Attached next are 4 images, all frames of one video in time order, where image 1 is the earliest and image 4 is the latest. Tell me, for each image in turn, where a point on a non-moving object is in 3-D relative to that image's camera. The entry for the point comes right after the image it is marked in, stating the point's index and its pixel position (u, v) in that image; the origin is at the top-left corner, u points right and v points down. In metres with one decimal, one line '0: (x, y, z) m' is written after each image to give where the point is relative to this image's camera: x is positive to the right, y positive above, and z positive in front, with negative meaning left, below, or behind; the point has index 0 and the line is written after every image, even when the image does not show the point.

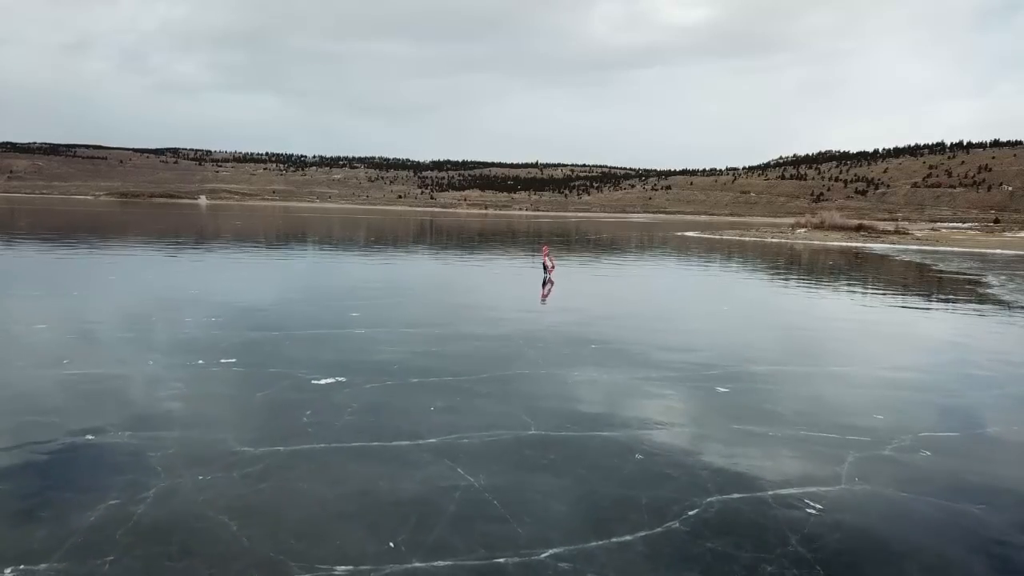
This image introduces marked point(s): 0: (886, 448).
0: (+4.0, -1.7, +7.4) m
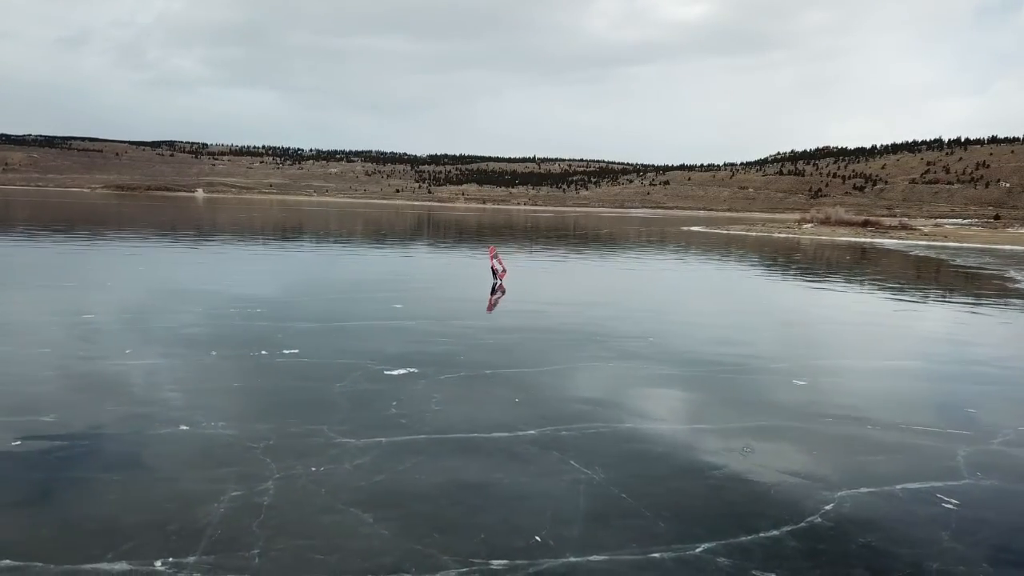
0: (+5.0, -1.6, +7.3) m
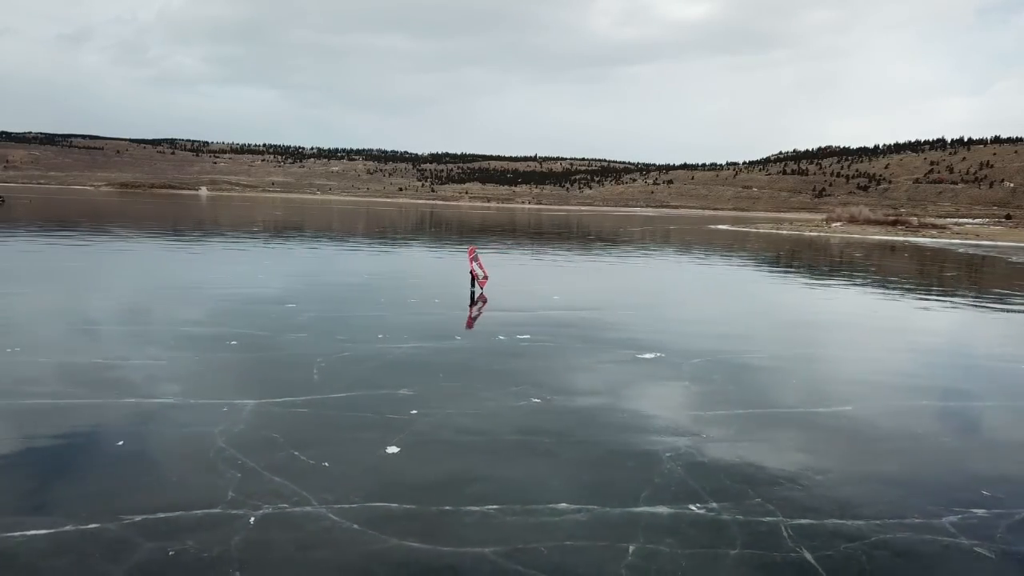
0: (+5.9, -1.5, +6.4) m
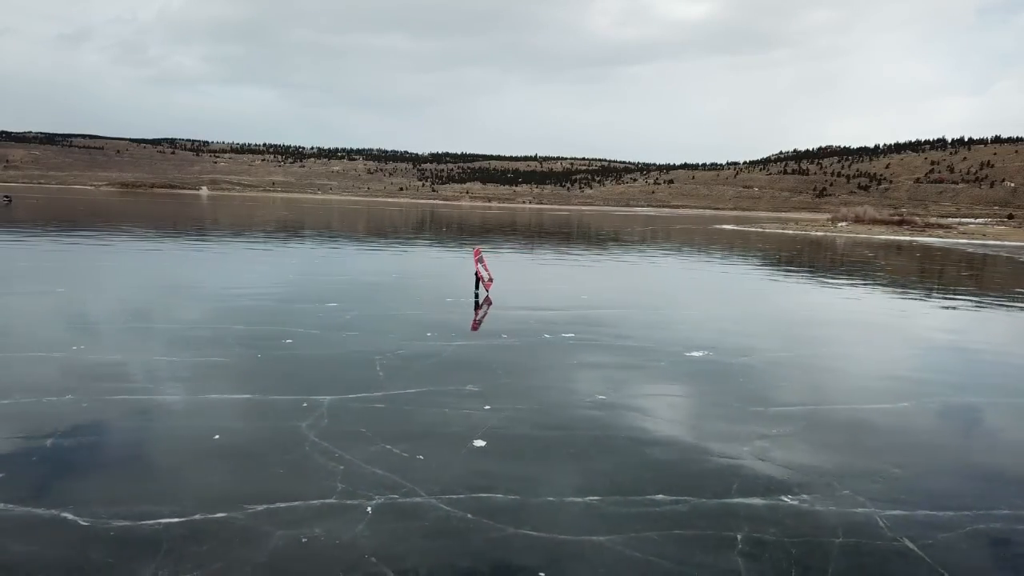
0: (+7.1, -1.4, +6.7) m
